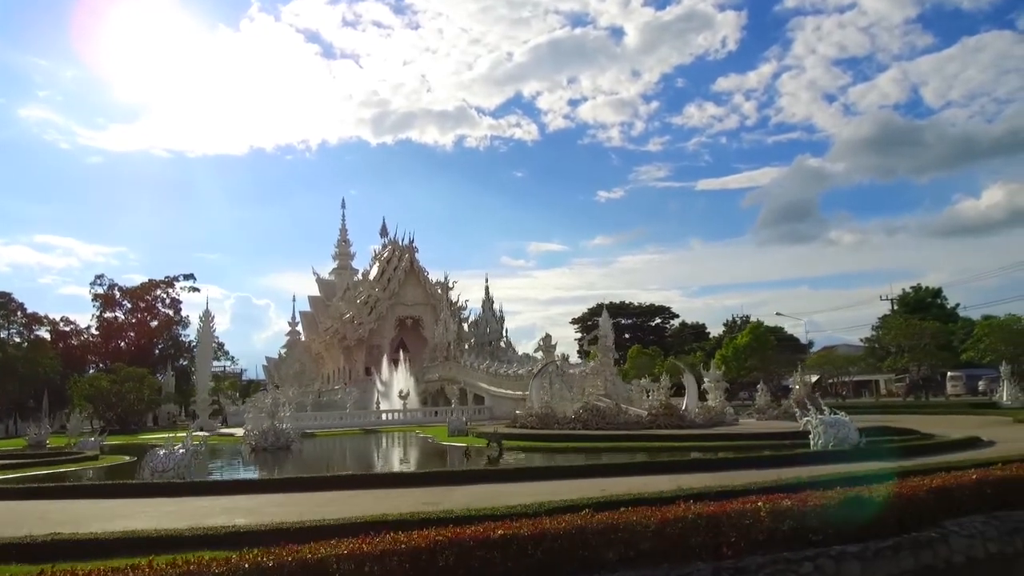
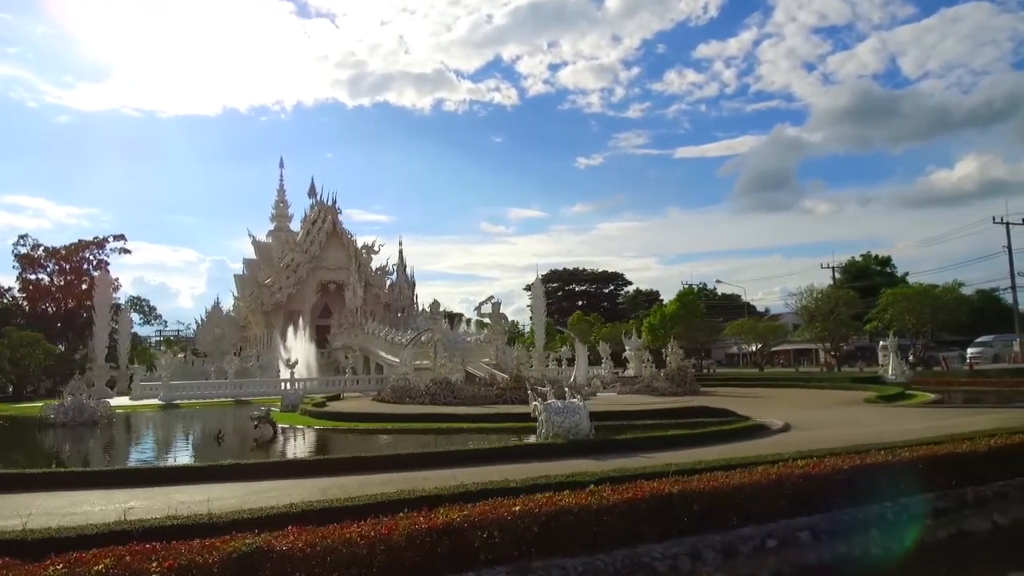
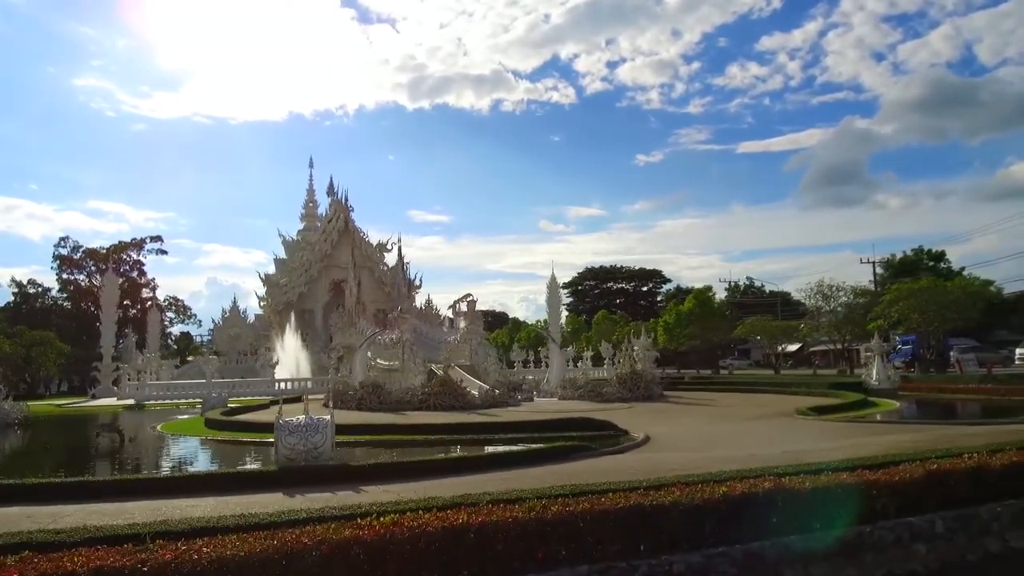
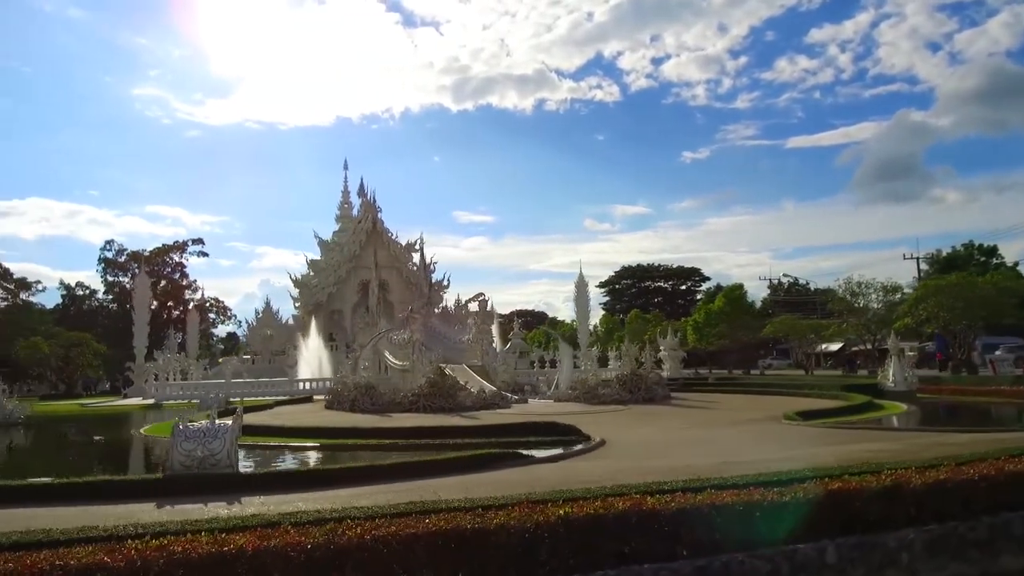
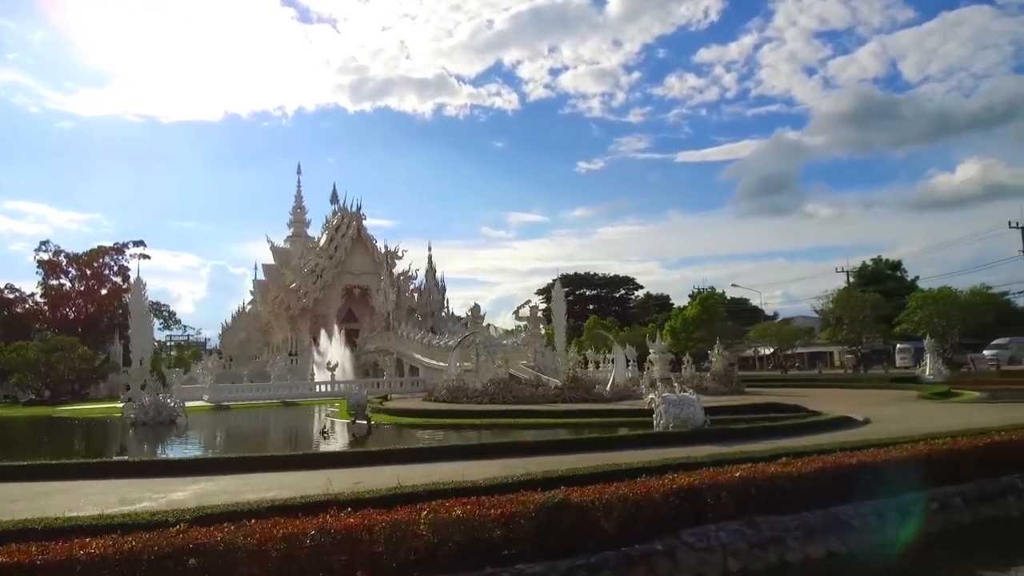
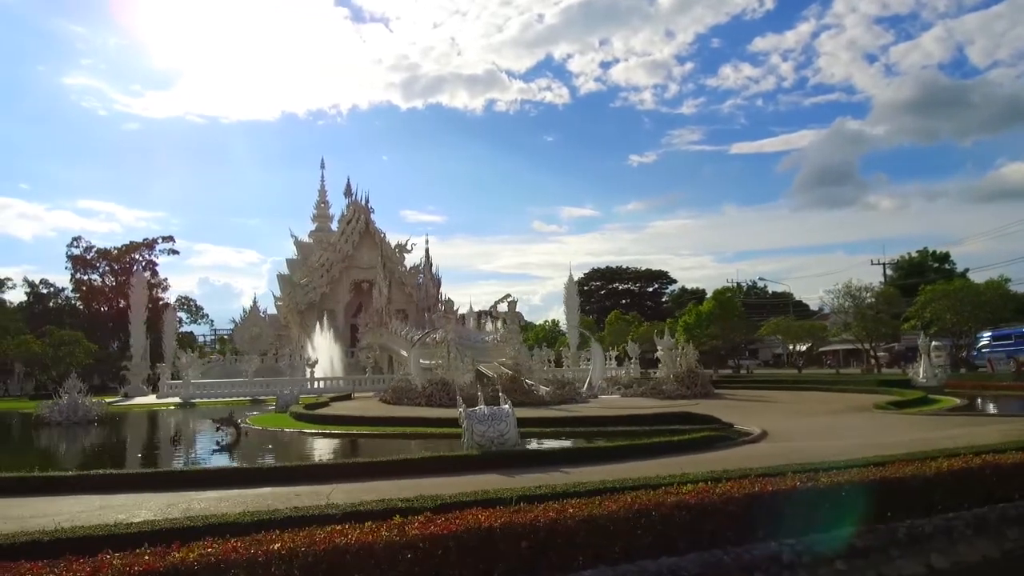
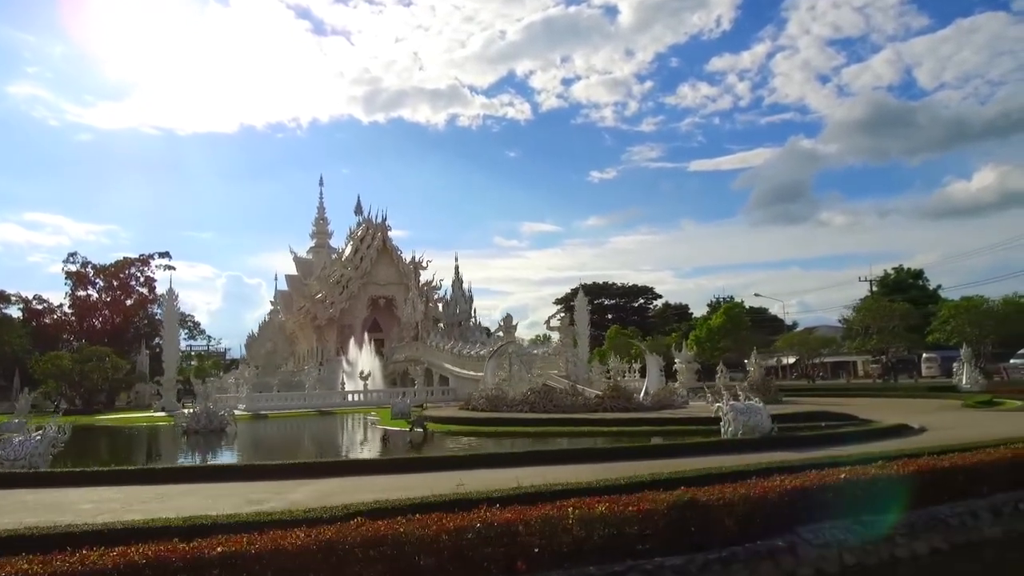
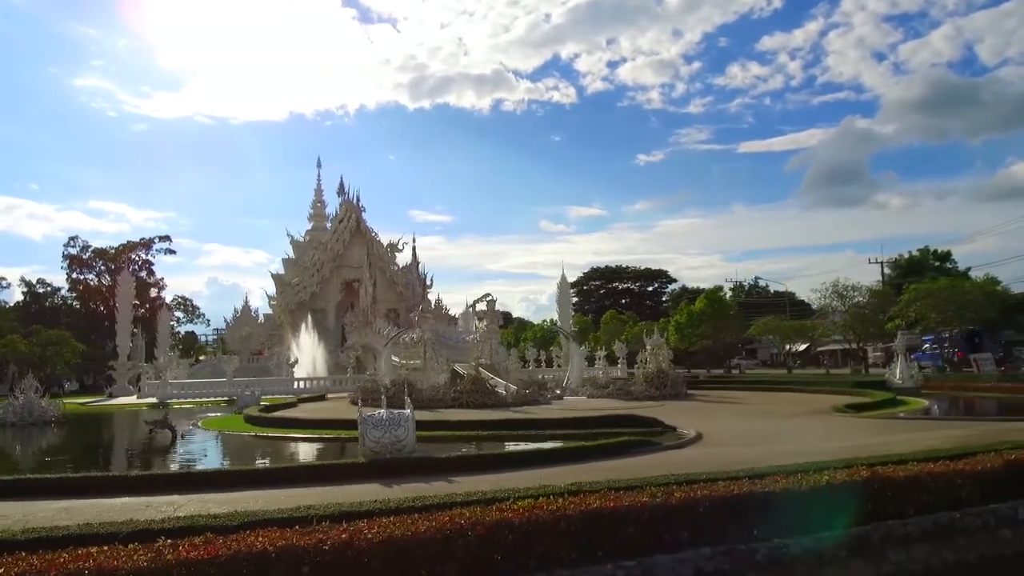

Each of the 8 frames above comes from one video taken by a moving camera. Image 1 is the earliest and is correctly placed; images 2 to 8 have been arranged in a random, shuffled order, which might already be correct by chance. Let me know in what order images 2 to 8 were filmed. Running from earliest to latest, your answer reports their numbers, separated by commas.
7, 5, 2, 6, 8, 3, 4
